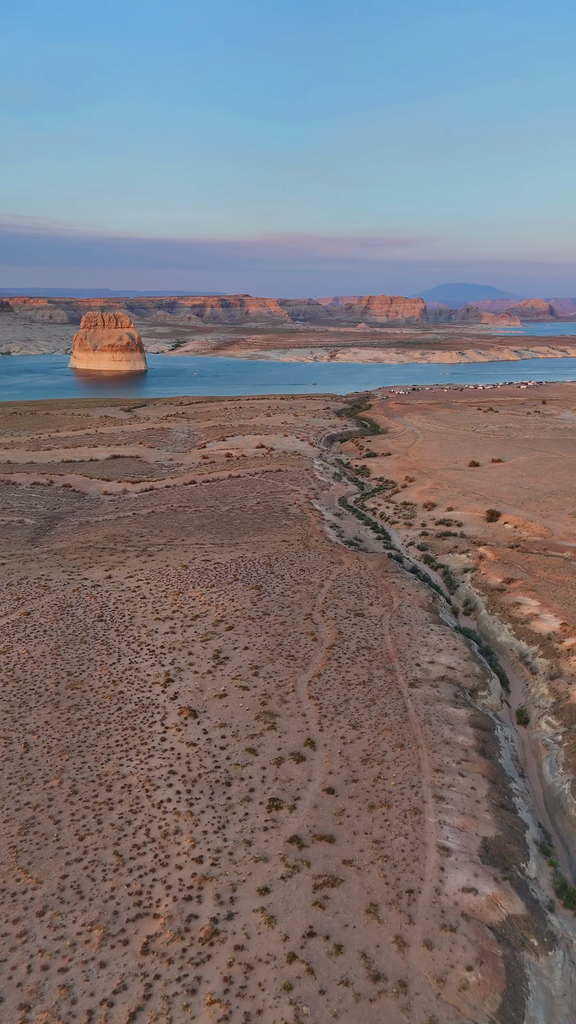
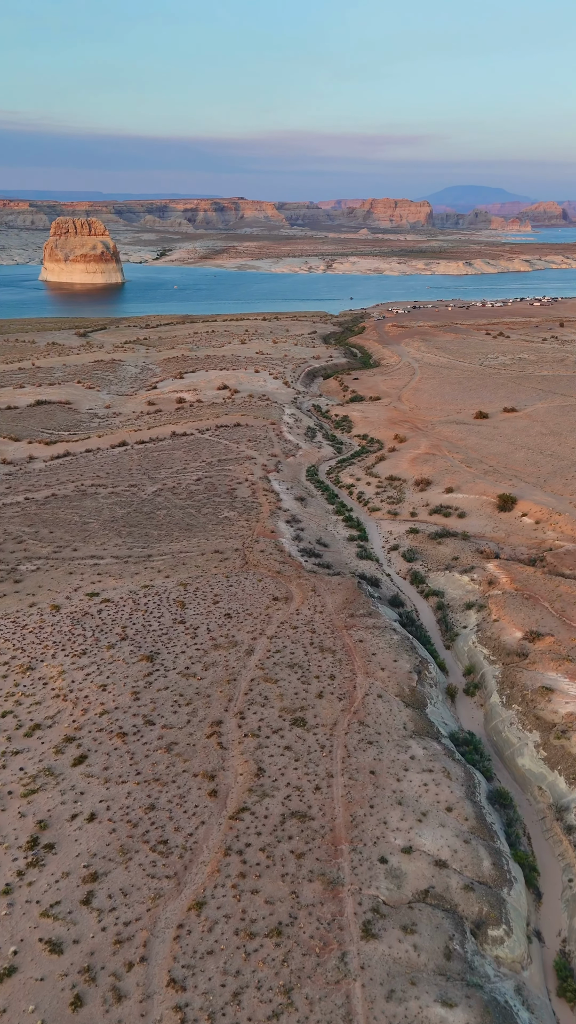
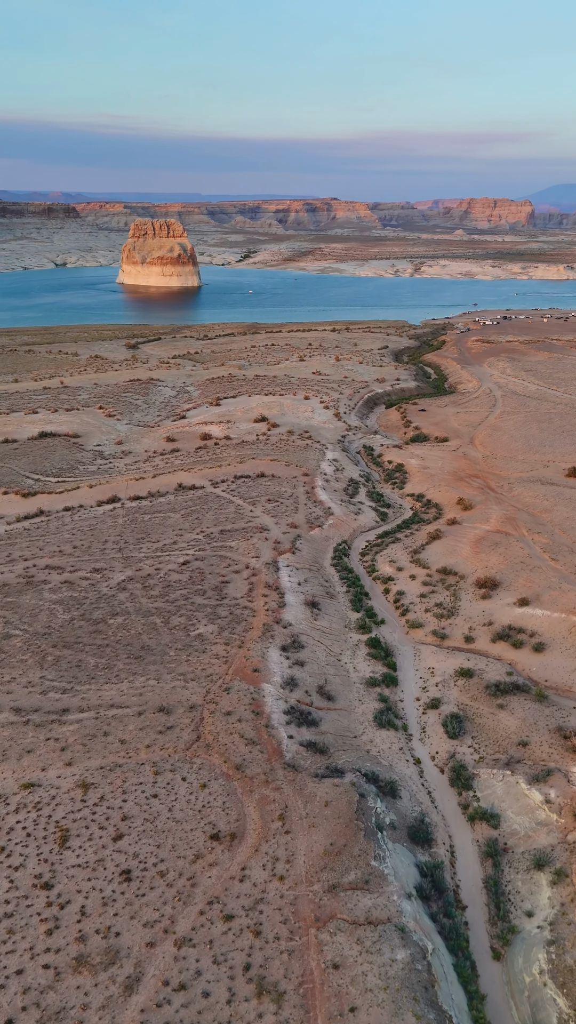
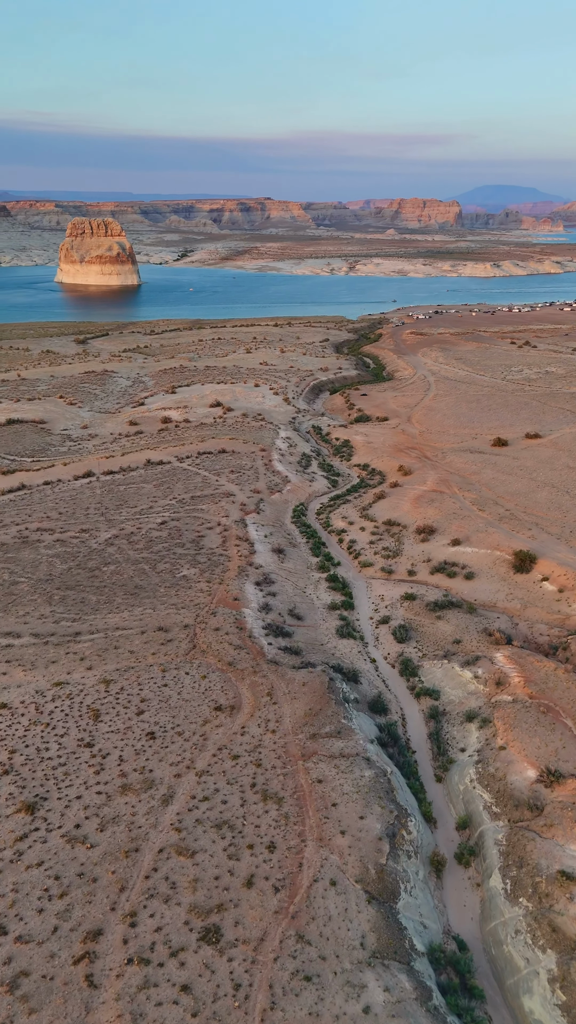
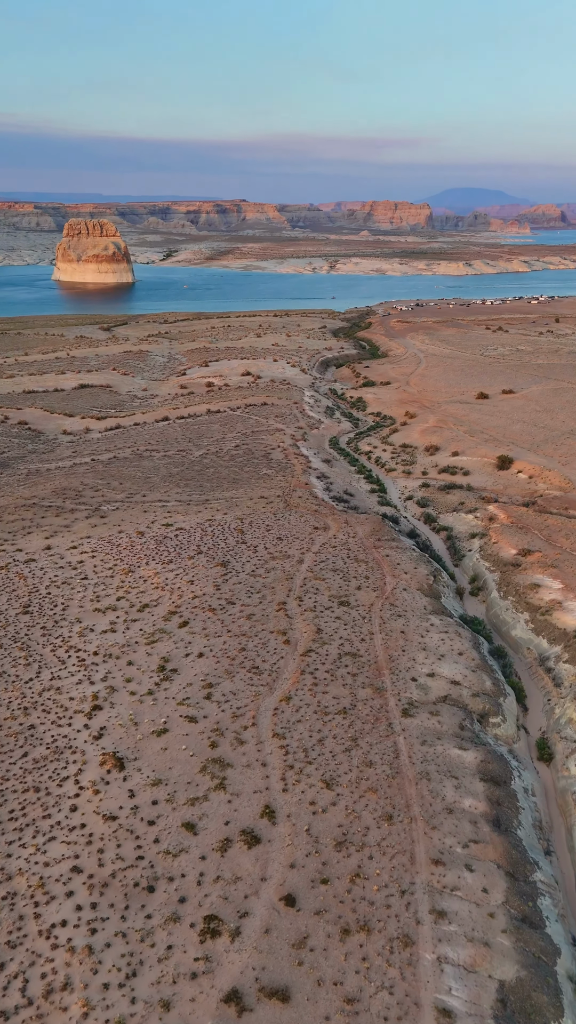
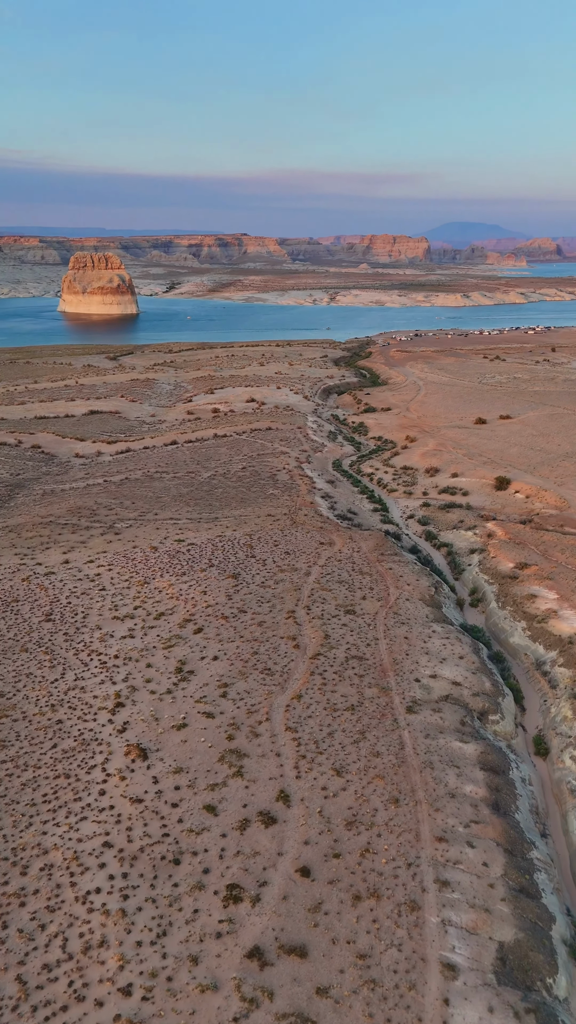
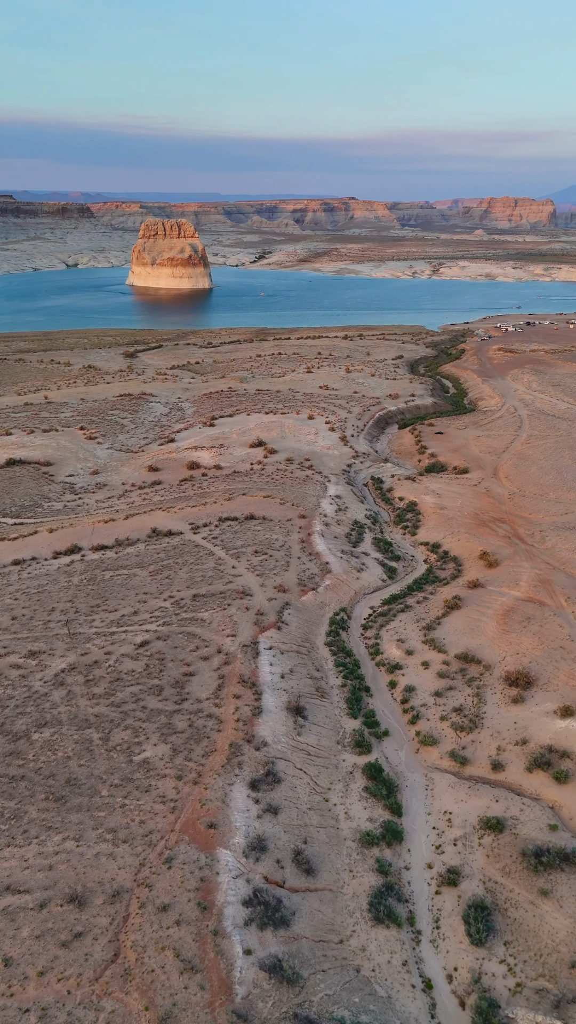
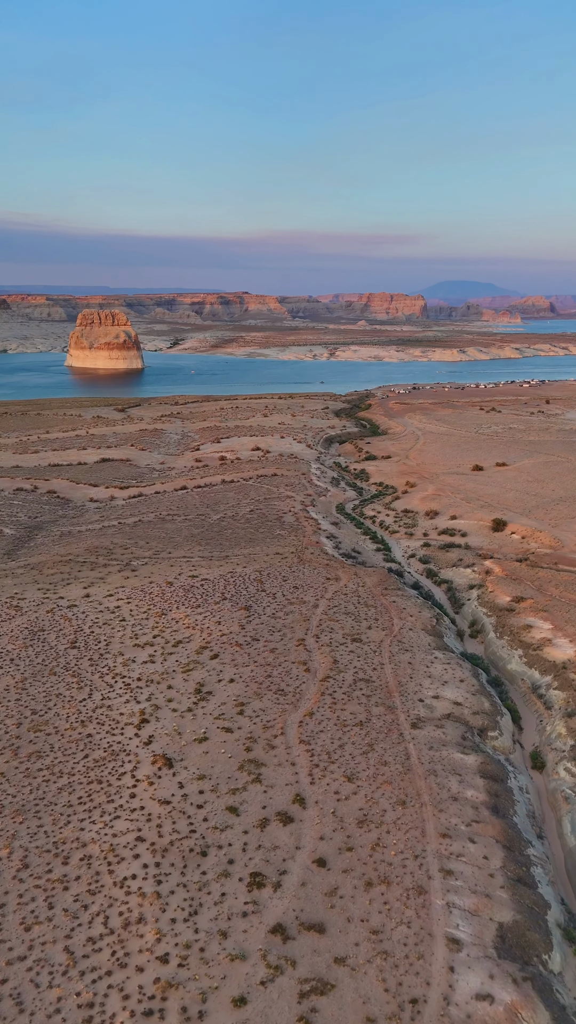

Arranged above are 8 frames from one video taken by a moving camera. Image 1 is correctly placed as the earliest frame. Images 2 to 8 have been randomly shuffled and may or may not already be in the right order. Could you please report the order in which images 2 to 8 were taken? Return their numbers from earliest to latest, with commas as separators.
8, 6, 5, 2, 4, 3, 7
